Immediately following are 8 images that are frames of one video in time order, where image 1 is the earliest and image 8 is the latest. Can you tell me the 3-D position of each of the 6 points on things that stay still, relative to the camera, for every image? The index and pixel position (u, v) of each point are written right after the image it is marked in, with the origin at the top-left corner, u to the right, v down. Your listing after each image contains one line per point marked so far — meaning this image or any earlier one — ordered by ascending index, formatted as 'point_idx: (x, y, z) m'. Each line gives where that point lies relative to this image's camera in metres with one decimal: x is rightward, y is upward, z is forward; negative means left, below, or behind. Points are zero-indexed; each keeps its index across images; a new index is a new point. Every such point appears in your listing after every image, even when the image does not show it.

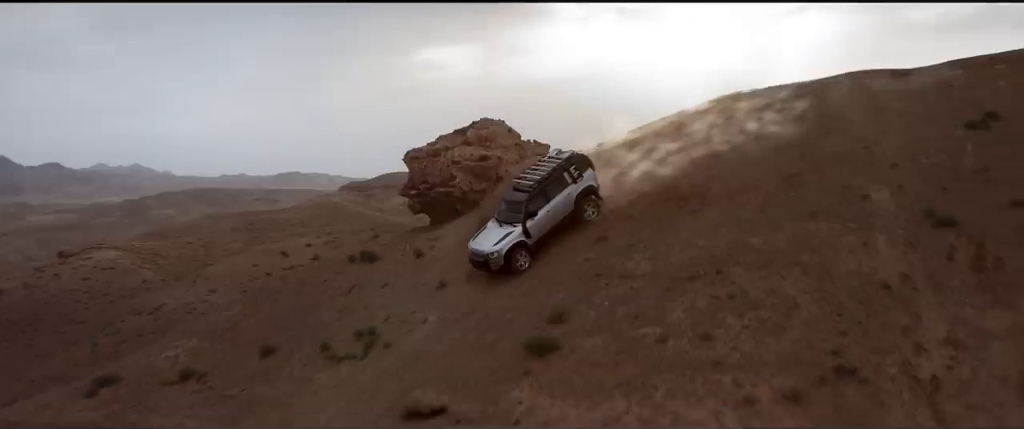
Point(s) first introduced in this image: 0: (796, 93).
0: (+2.3, +0.9, +10.4) m
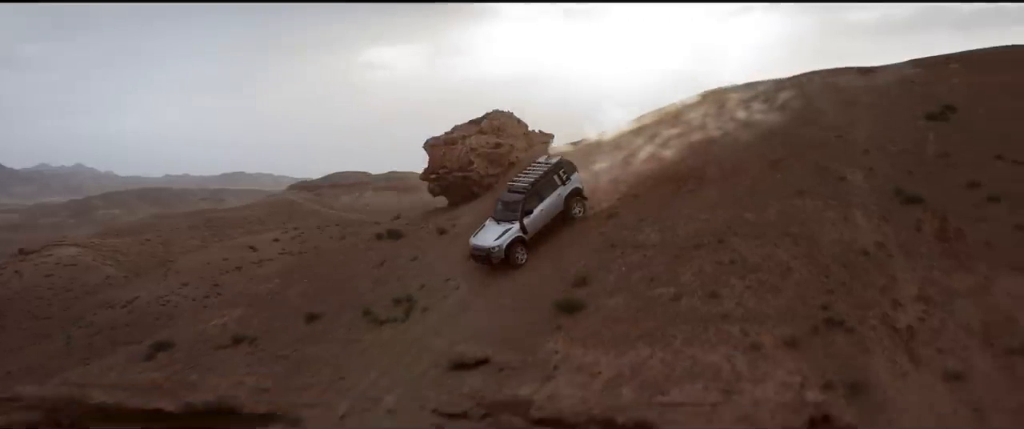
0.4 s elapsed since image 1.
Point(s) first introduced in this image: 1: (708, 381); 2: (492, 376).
0: (+2.3, +1.1, +11.5) m
1: (+1.0, -0.8, +6.9) m
2: (0.0, -0.9, +7.5) m
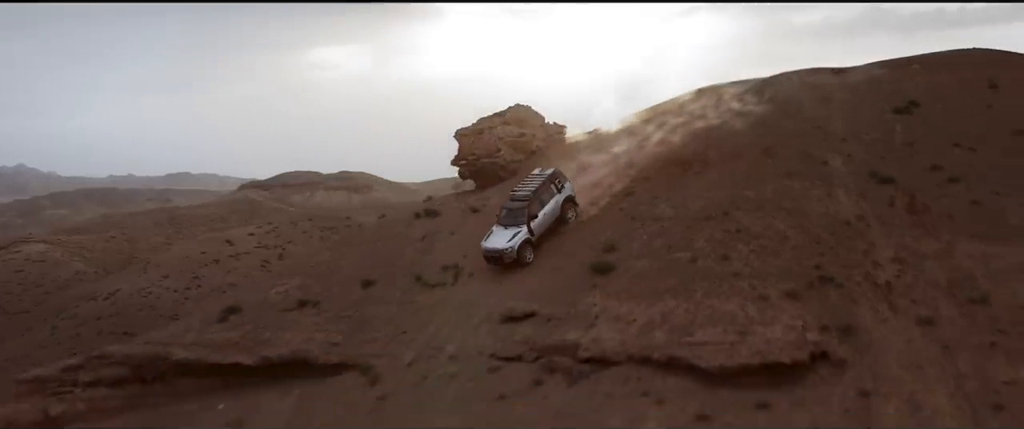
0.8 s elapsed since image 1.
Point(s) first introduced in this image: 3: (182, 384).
0: (+2.4, +1.2, +12.9) m
1: (+1.3, -0.6, +8.3) m
2: (+0.2, -0.7, +8.8) m
3: (-2.4, -1.2, +9.9) m
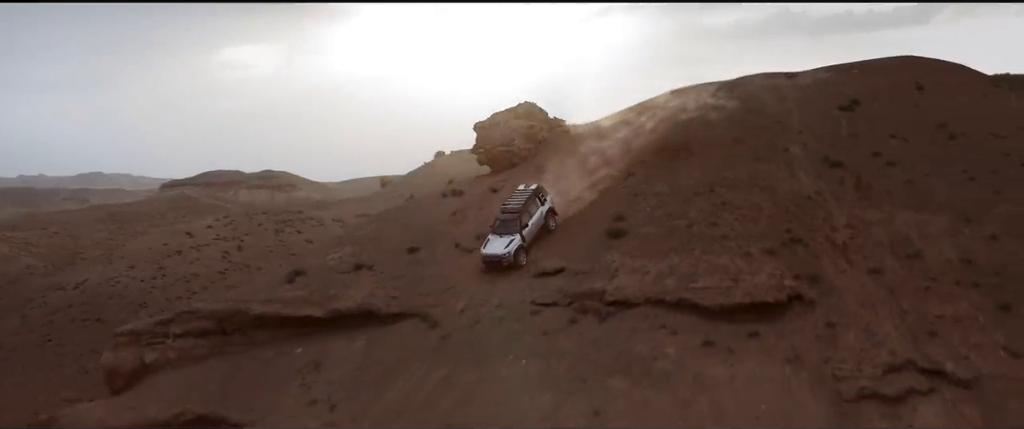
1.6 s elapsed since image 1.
0: (+2.4, +1.4, +15.2) m
1: (+1.6, -0.4, +10.5) m
2: (+0.5, -0.5, +10.9) m
3: (-2.2, -1.0, +11.9) m
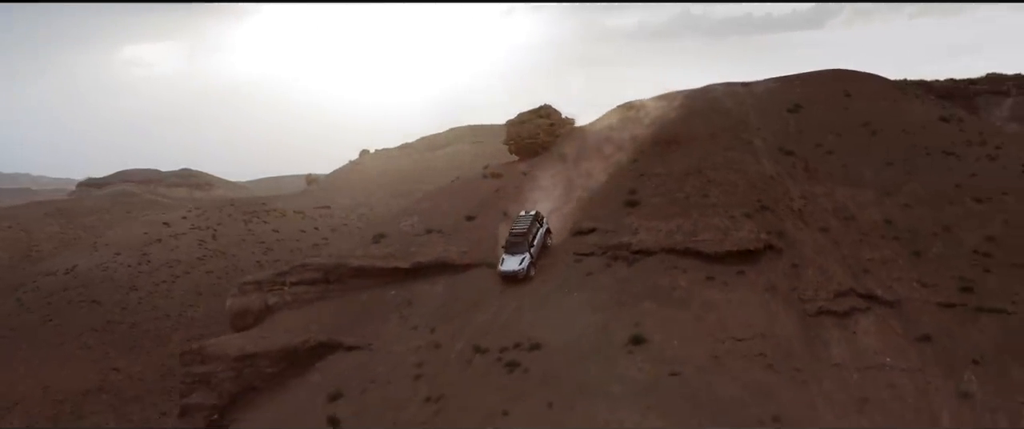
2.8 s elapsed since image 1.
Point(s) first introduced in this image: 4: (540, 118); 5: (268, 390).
0: (+2.6, +1.7, +19.1) m
1: (+2.1, -0.2, +14.4) m
2: (+1.0, -0.2, +14.7) m
3: (-1.8, -0.8, +15.5) m
4: (+0.5, +1.3, +18.3) m
5: (-2.6, -1.9, +14.4) m
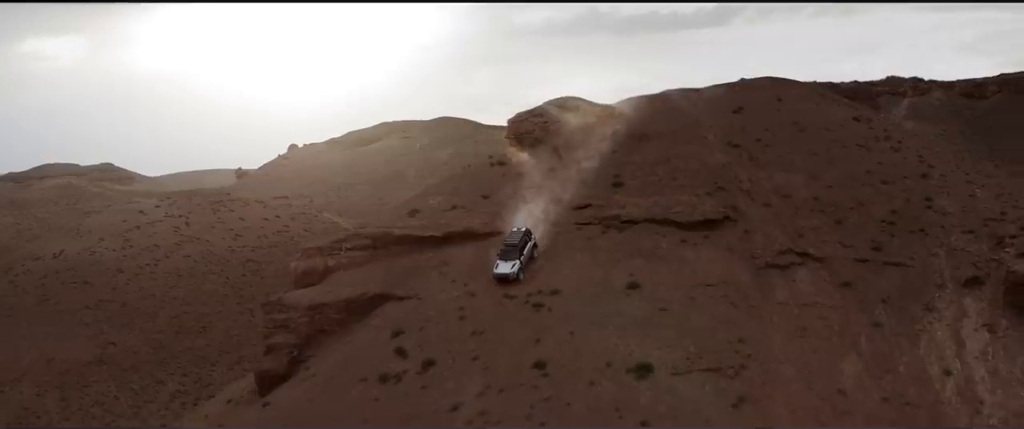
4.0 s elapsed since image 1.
0: (+2.5, +2.0, +23.2) m
1: (+2.3, +0.1, +18.5) m
2: (+1.2, +0.1, +18.8) m
3: (-1.6, -0.5, +19.3) m
4: (+0.4, +1.6, +22.3) m
5: (-2.3, -1.6, +18.2) m
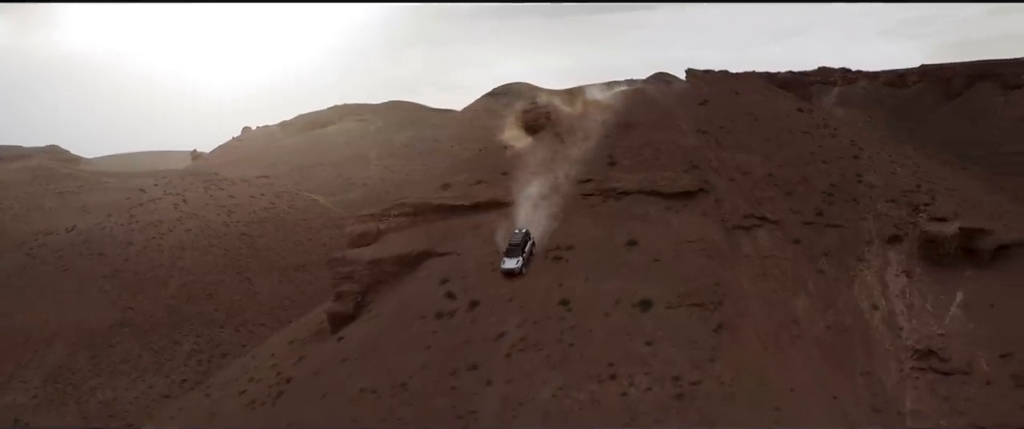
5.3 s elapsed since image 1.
0: (+2.5, +2.5, +27.8) m
1: (+2.6, +0.6, +23.1) m
2: (+1.4, +0.5, +23.4) m
3: (-1.4, 0.0, +23.8) m
4: (+0.5, +2.1, +26.8) m
5: (-2.0, -1.1, +22.6) m
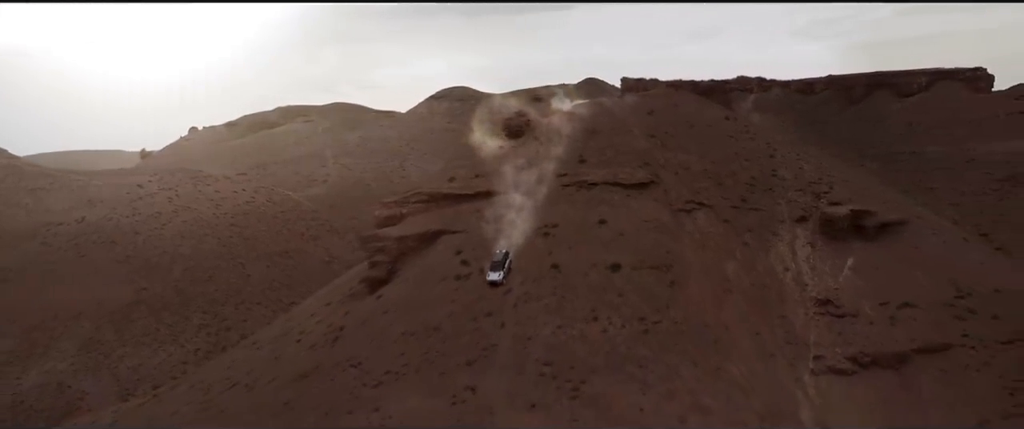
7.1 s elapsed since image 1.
0: (+2.1, +2.8, +34.4) m
1: (+2.5, +0.9, +29.7) m
2: (+1.3, +0.8, +29.9) m
3: (-1.5, +0.3, +30.1) m
4: (+0.2, +2.4, +33.3) m
5: (-2.1, -0.8, +28.9) m
